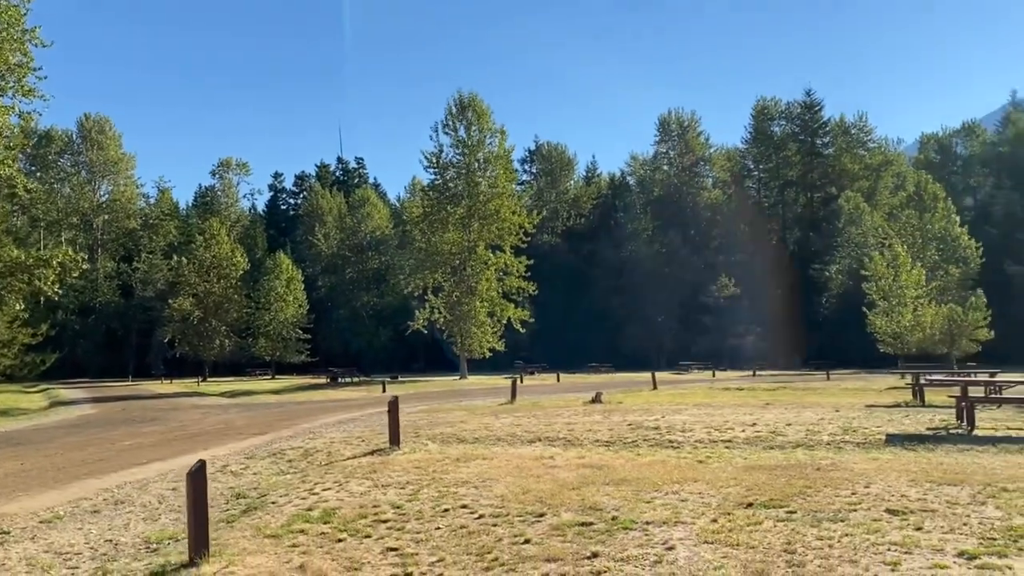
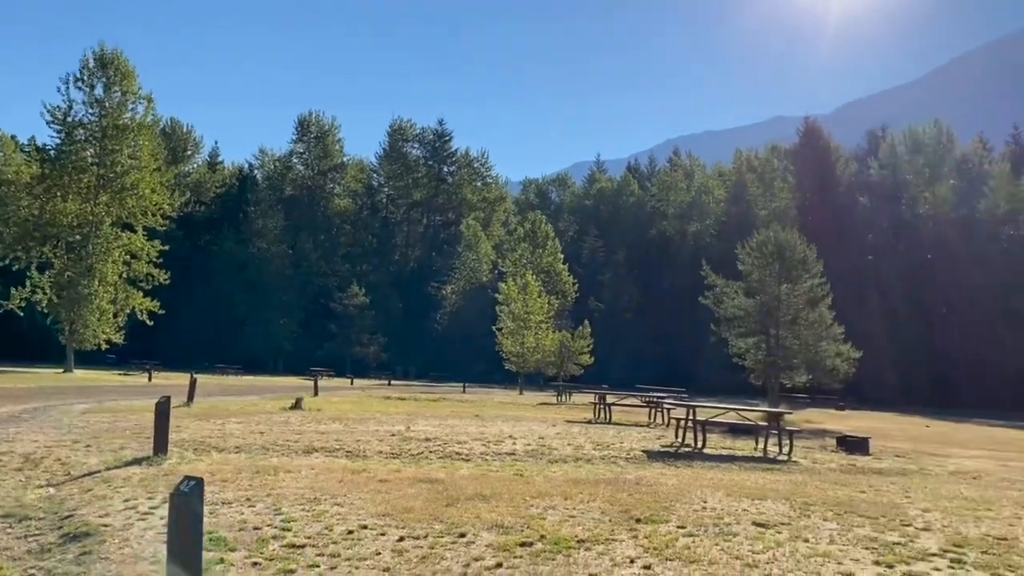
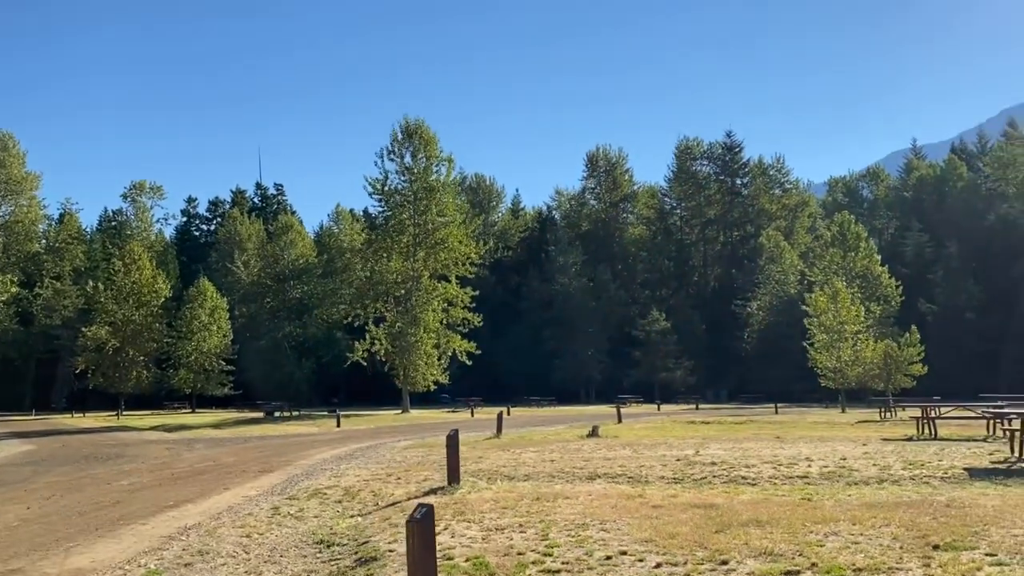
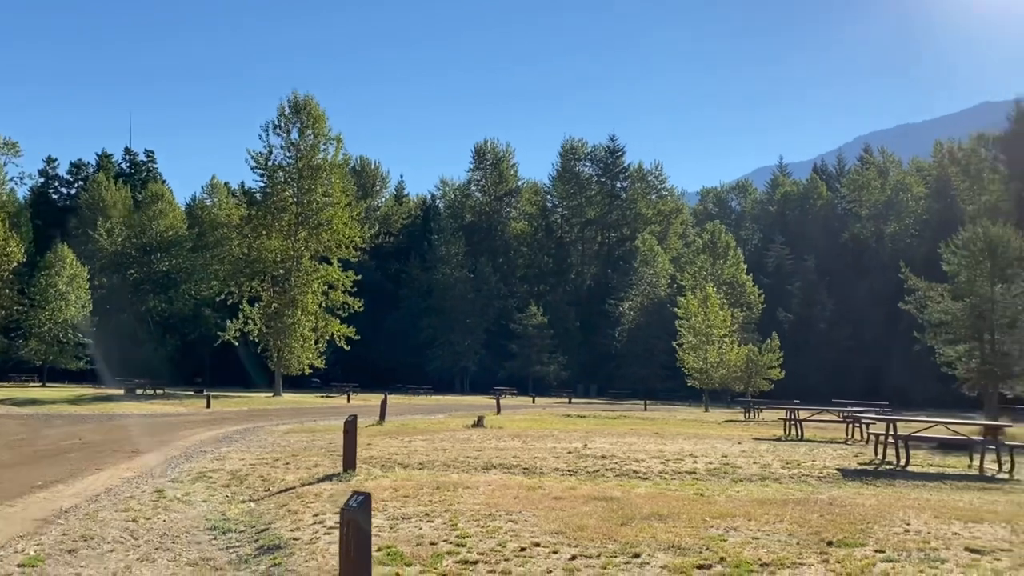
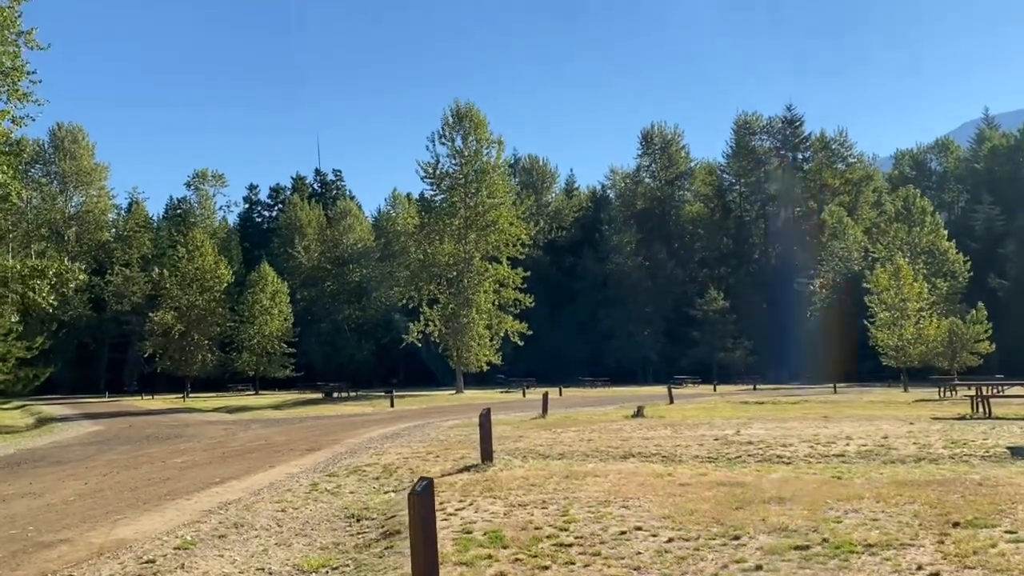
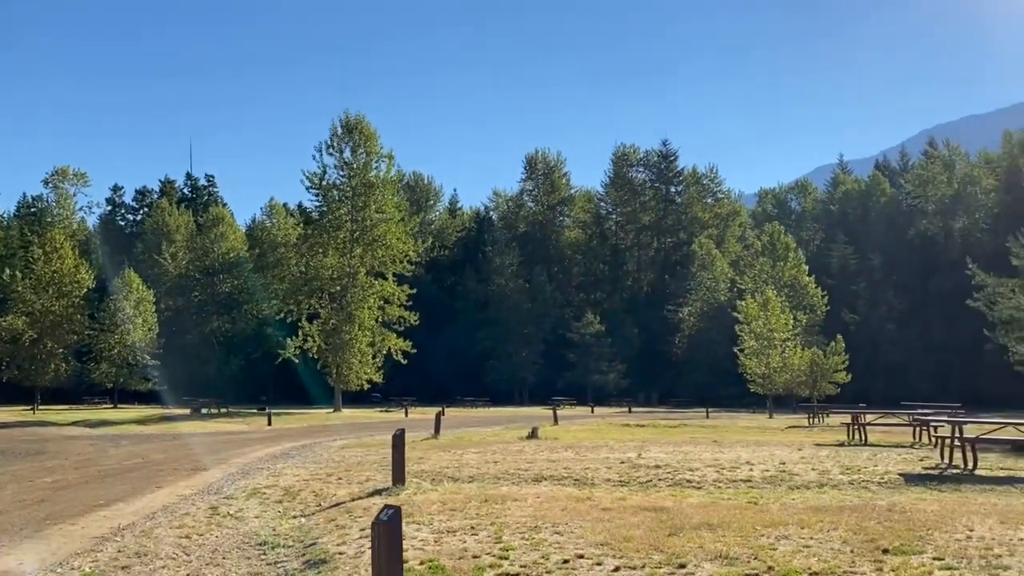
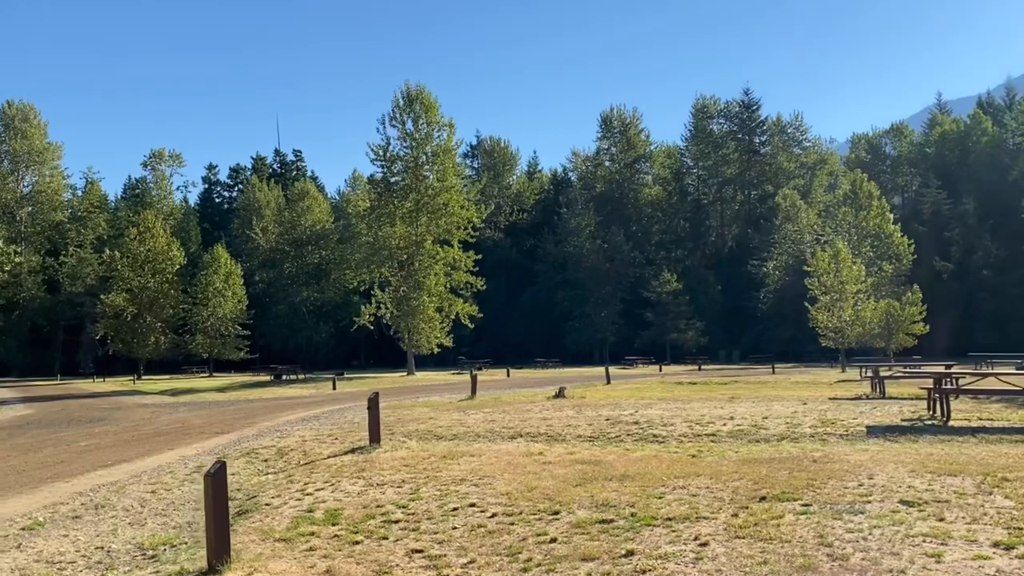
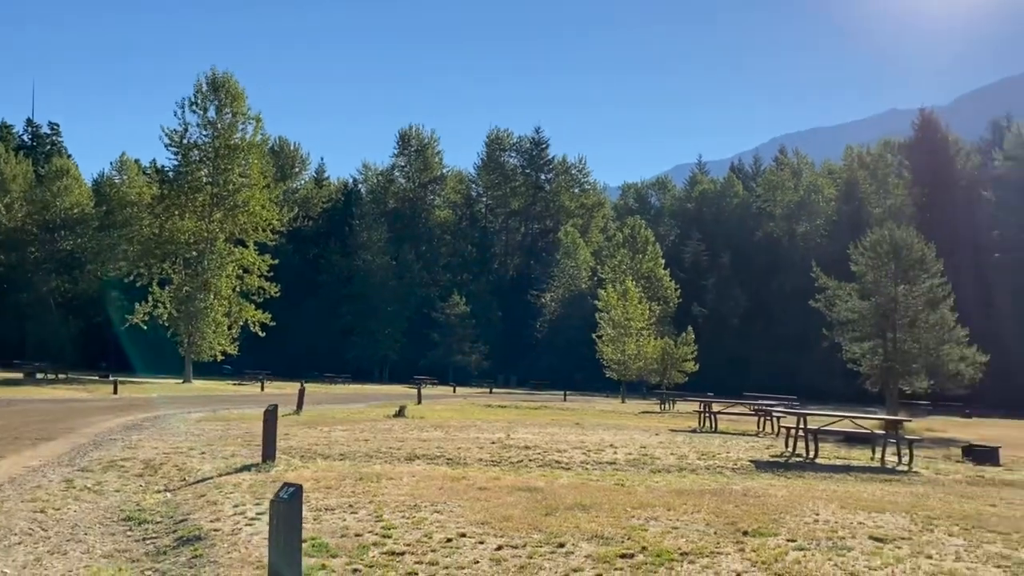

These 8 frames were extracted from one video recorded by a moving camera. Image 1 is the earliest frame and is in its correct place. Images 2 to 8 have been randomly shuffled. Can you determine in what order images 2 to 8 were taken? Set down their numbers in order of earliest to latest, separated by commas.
7, 5, 3, 6, 4, 8, 2
